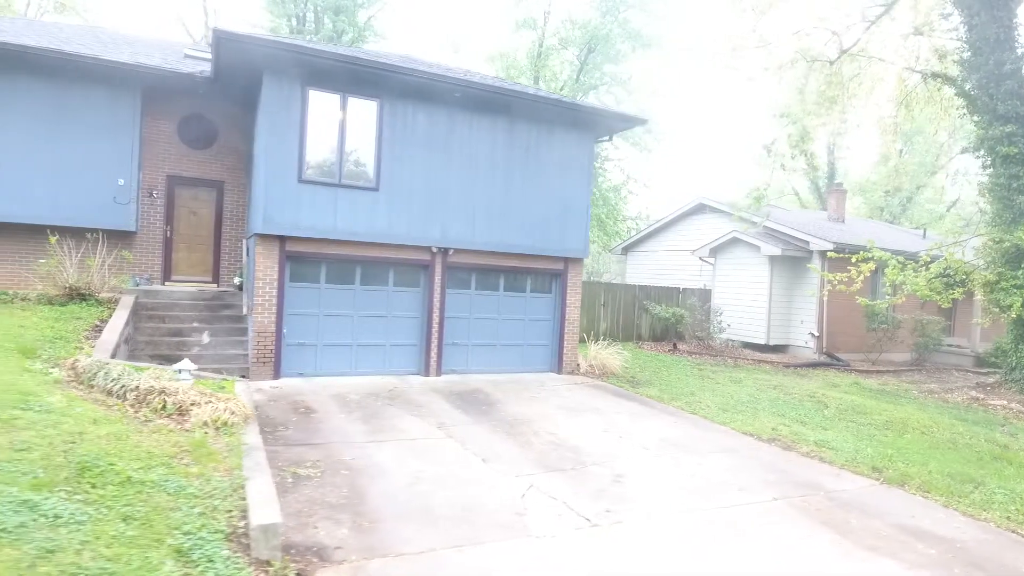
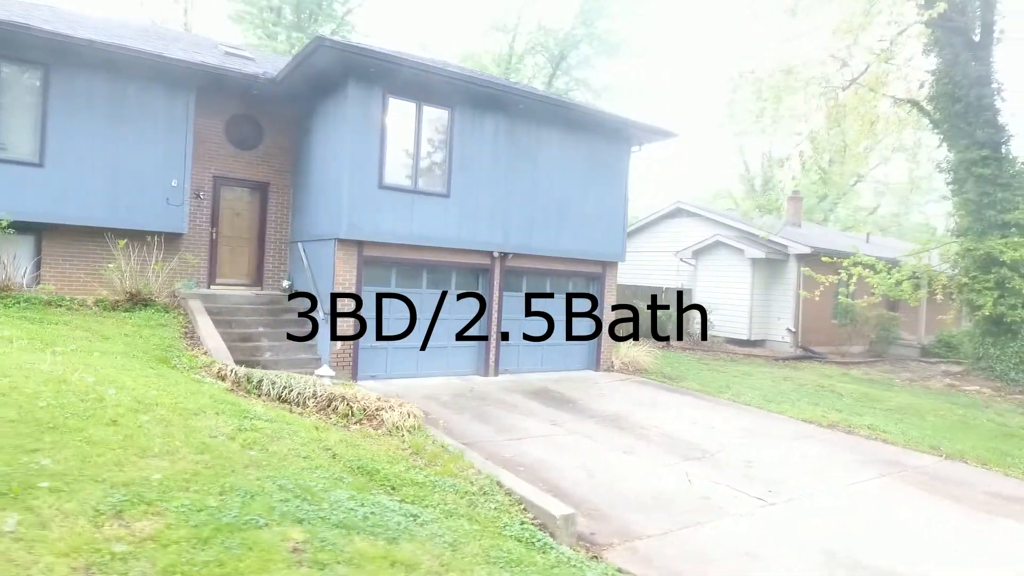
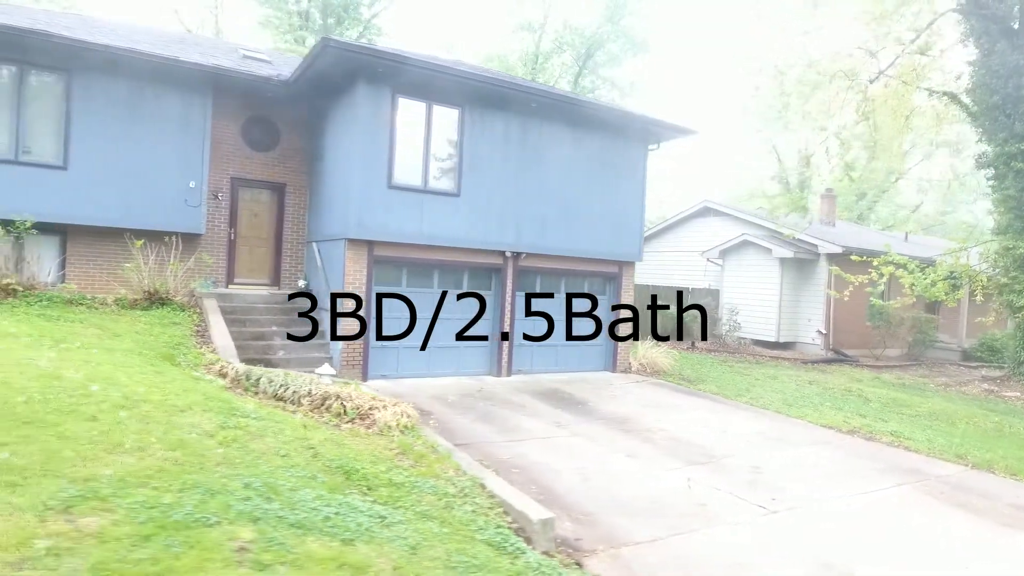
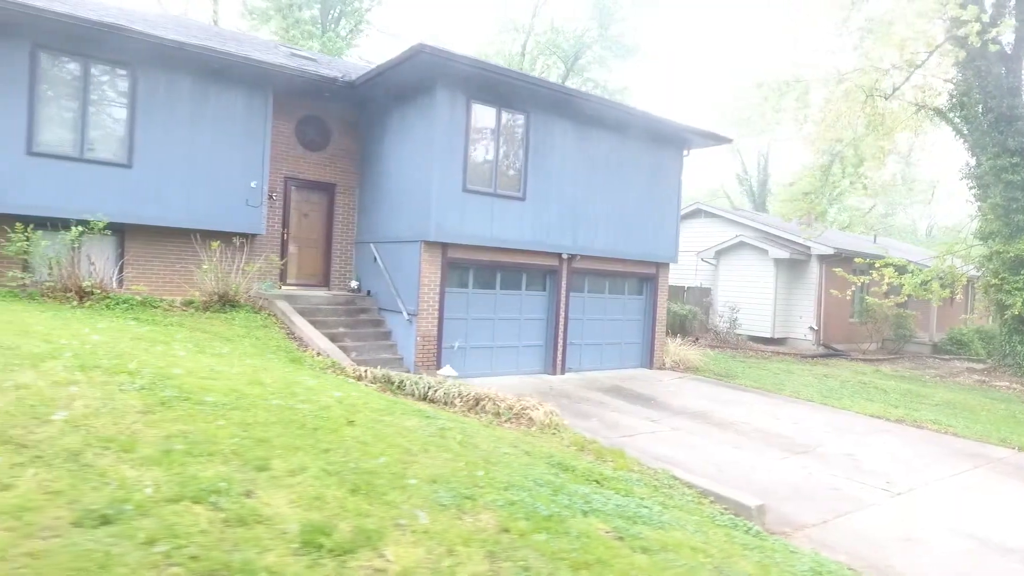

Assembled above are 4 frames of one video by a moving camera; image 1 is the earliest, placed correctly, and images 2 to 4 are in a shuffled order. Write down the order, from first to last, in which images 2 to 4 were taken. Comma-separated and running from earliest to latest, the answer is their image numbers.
3, 2, 4
